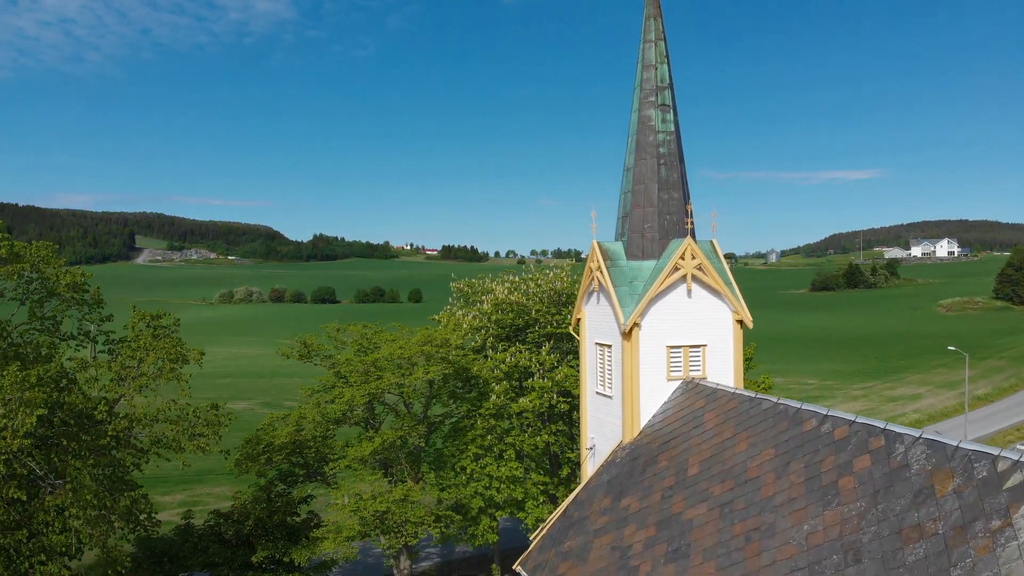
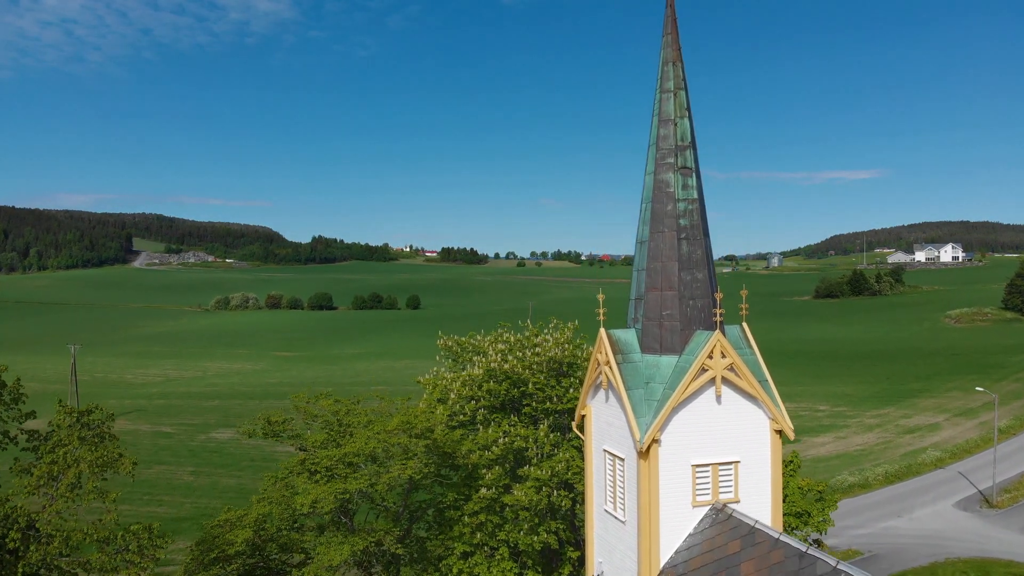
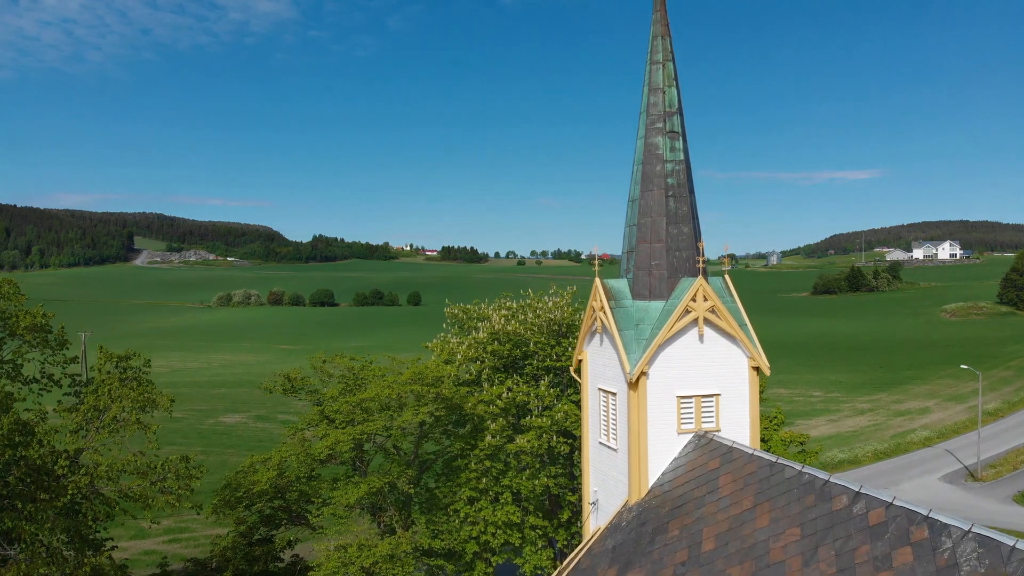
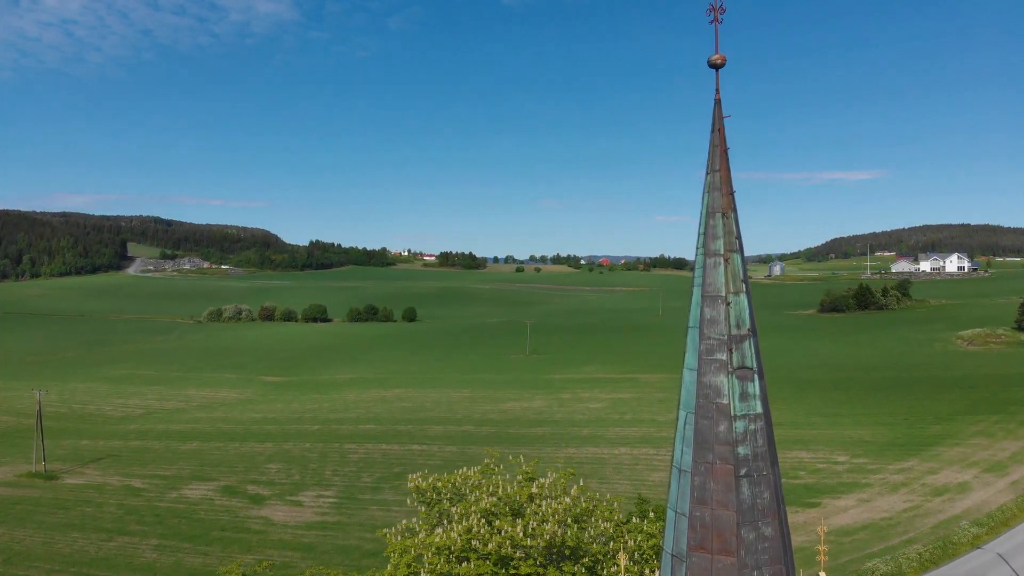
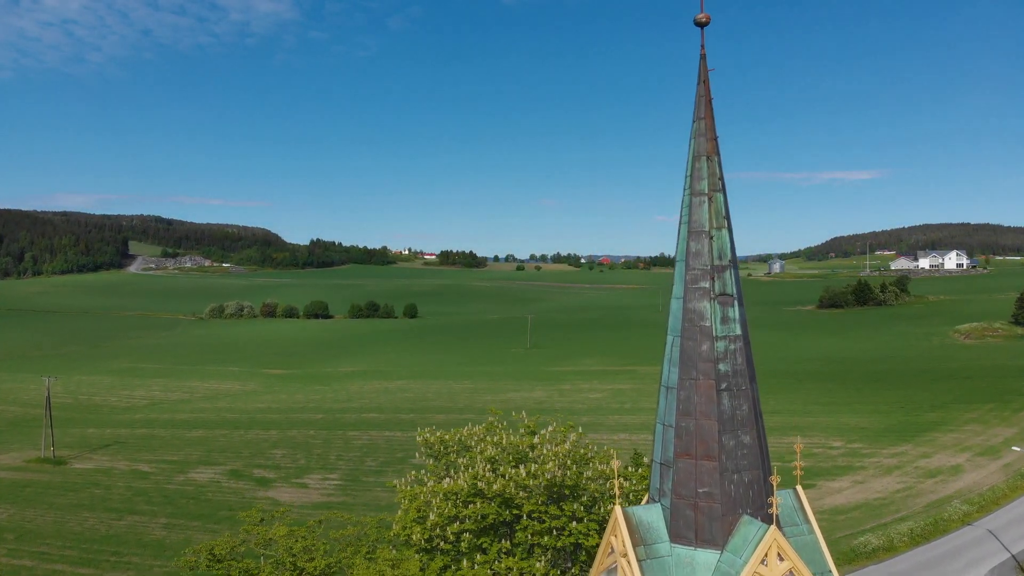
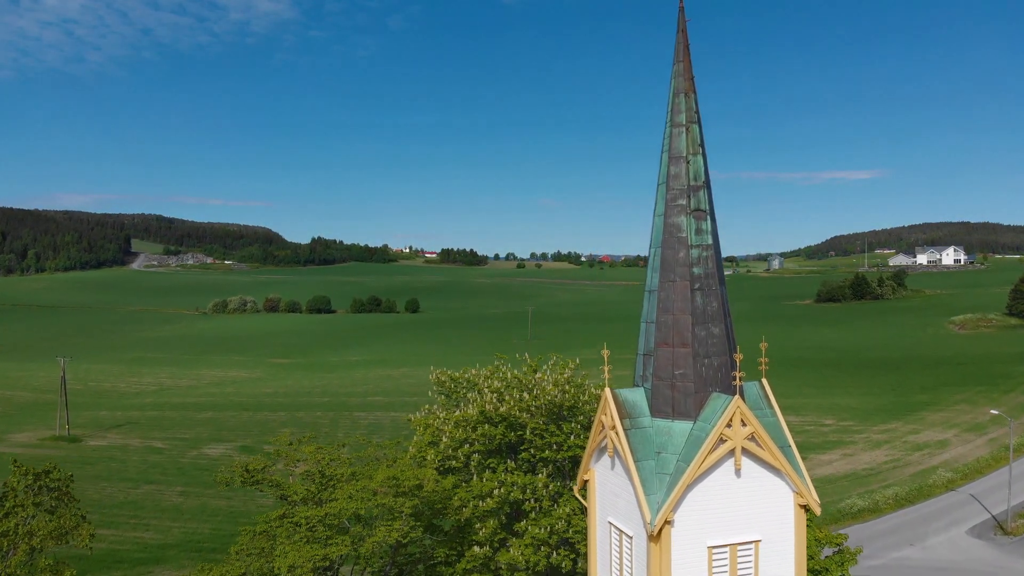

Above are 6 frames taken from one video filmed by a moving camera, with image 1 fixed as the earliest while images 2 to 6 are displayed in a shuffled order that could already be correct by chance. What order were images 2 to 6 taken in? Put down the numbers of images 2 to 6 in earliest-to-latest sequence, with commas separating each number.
3, 2, 6, 5, 4
